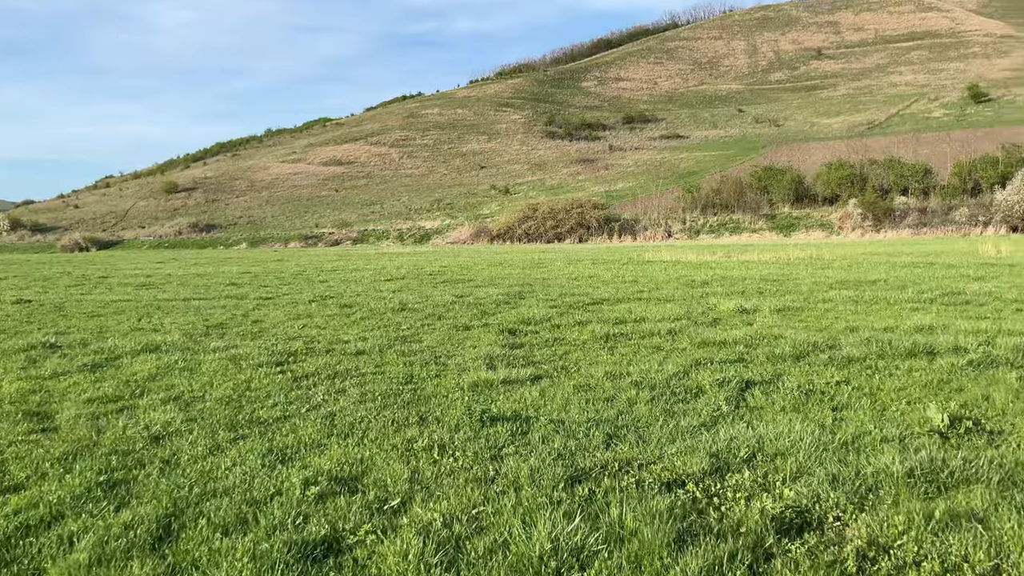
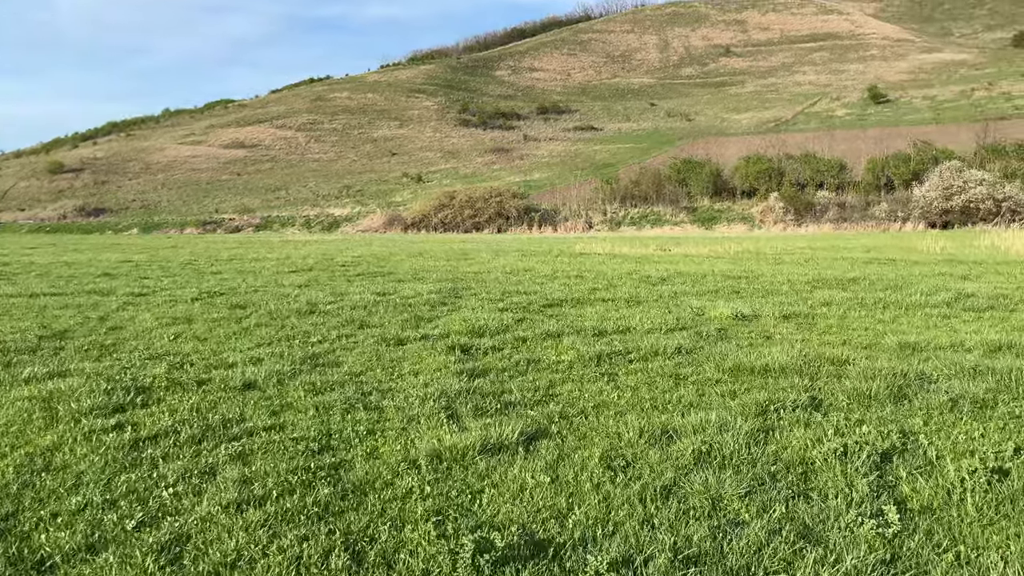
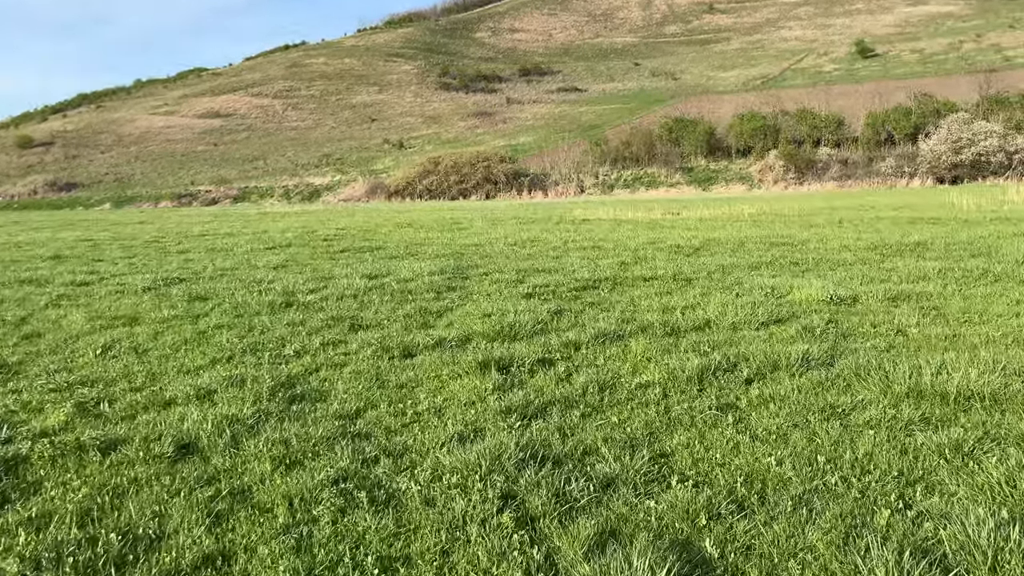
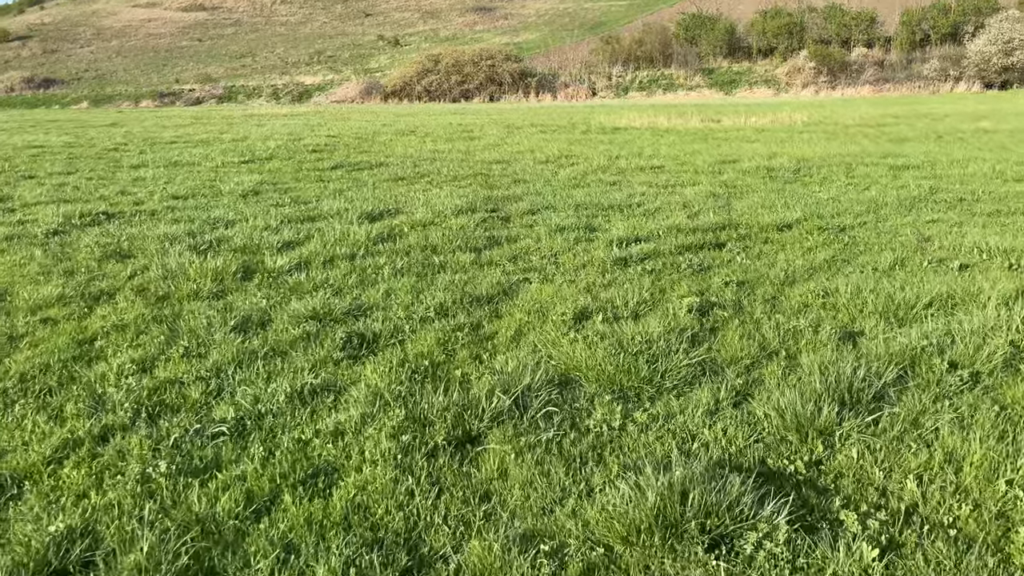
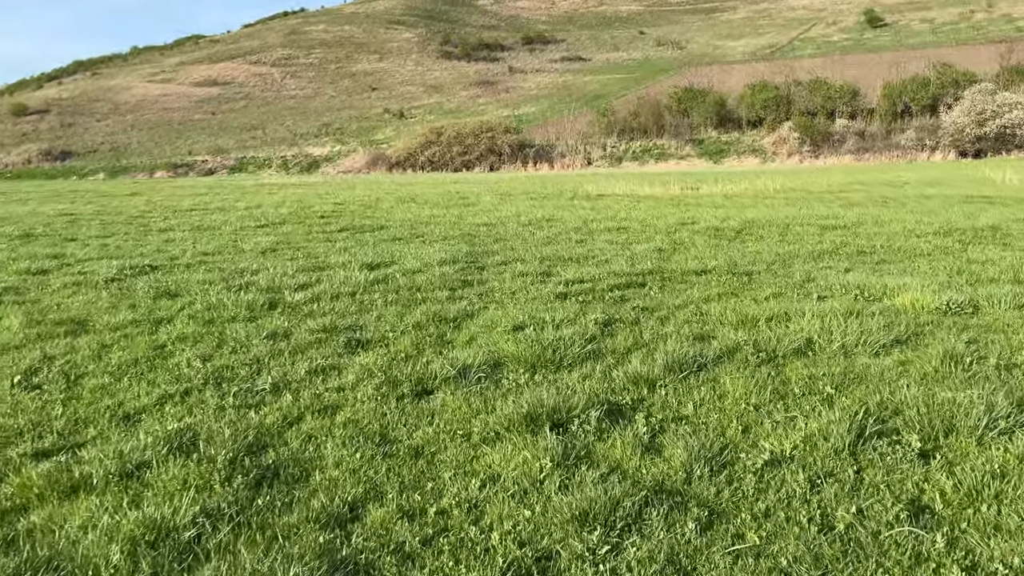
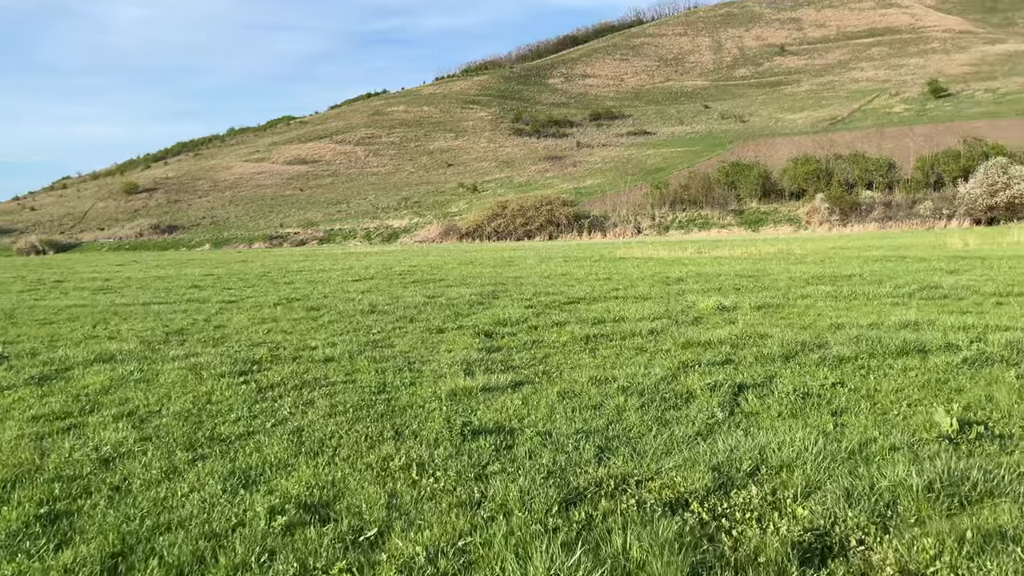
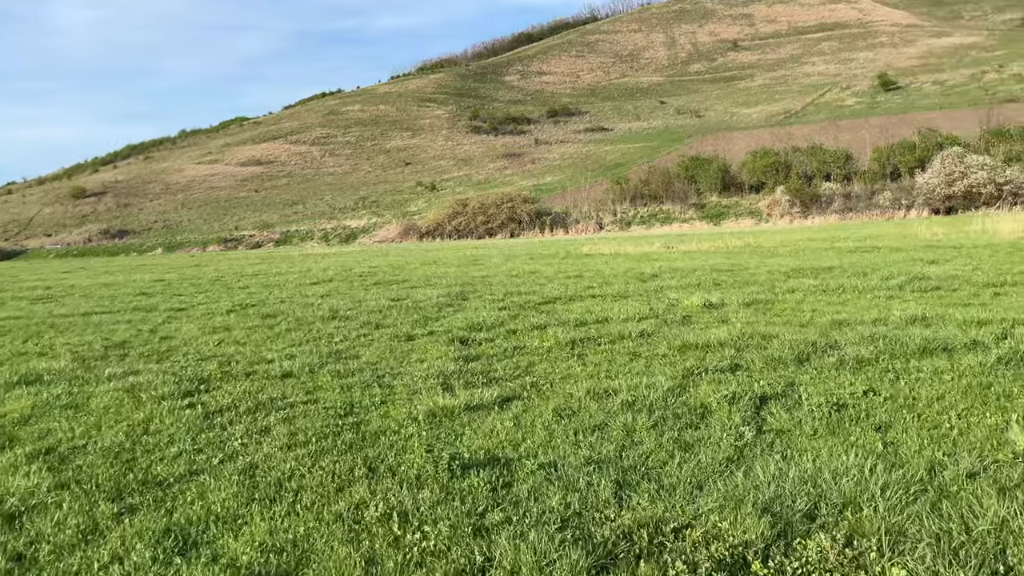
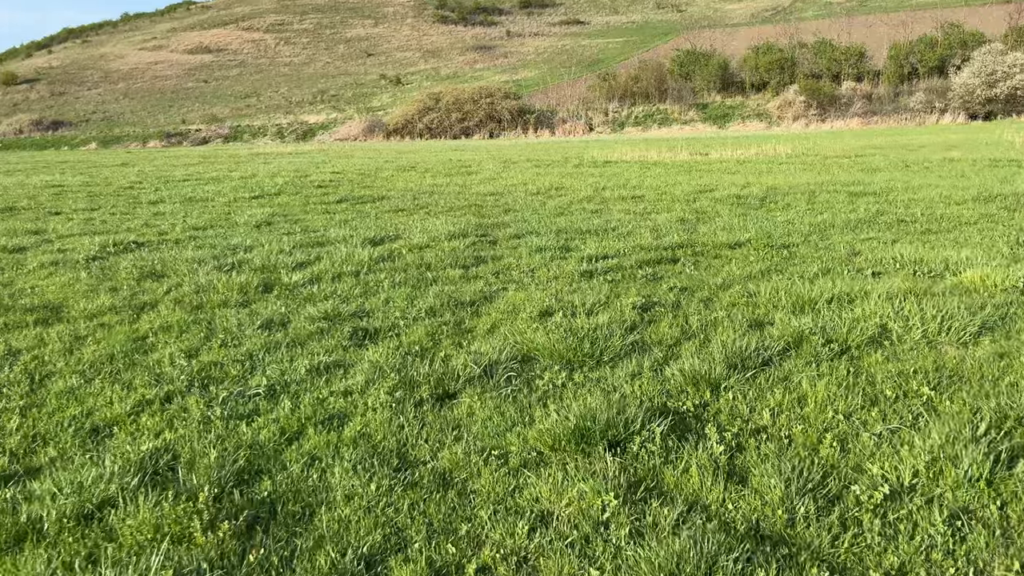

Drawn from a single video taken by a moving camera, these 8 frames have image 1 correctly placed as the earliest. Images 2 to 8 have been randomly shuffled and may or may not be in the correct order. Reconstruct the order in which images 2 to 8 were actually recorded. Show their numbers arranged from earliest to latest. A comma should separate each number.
6, 7, 2, 3, 5, 8, 4
